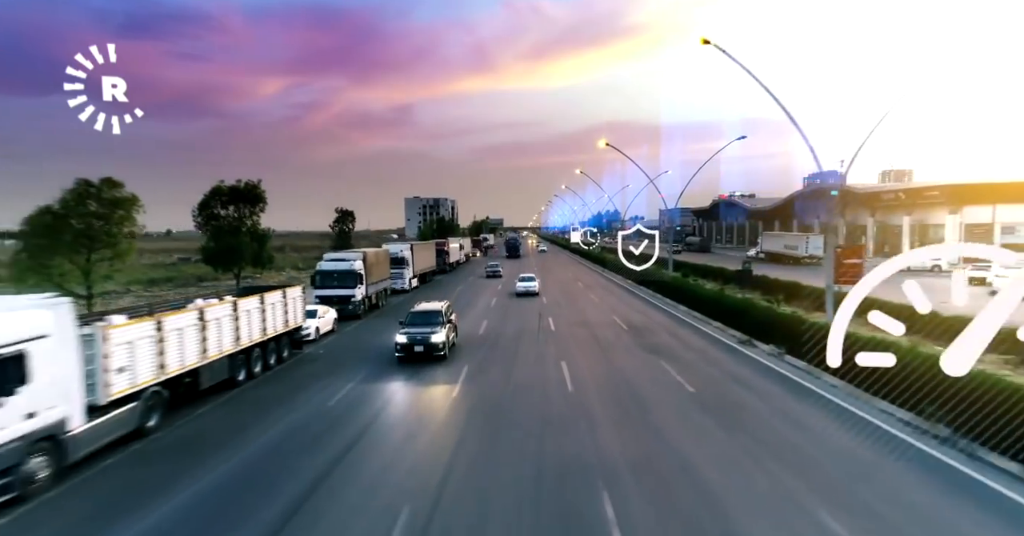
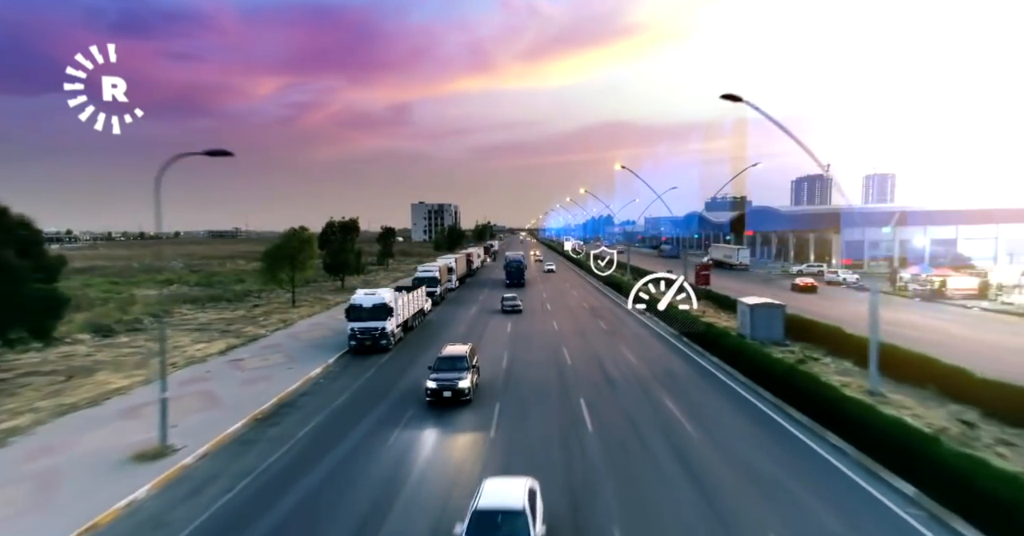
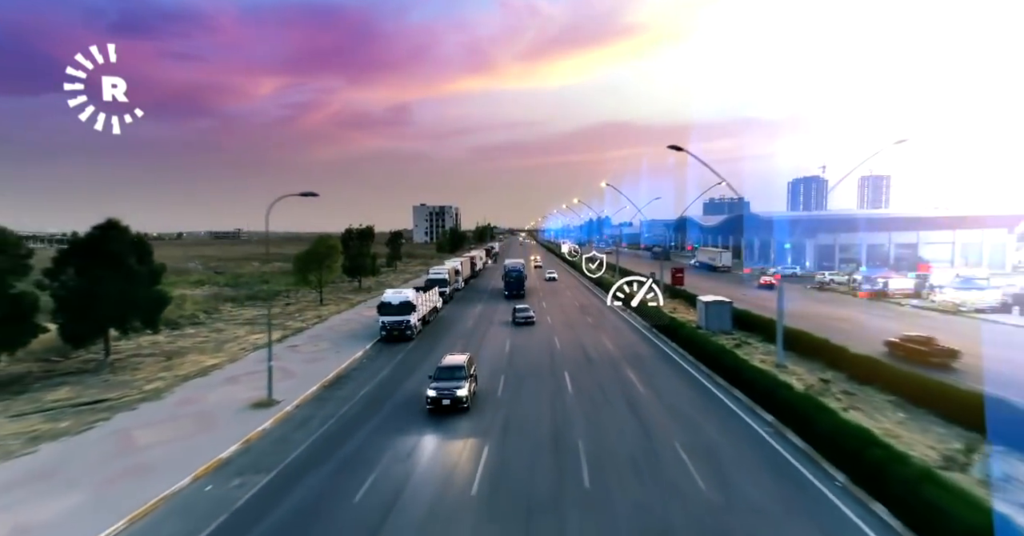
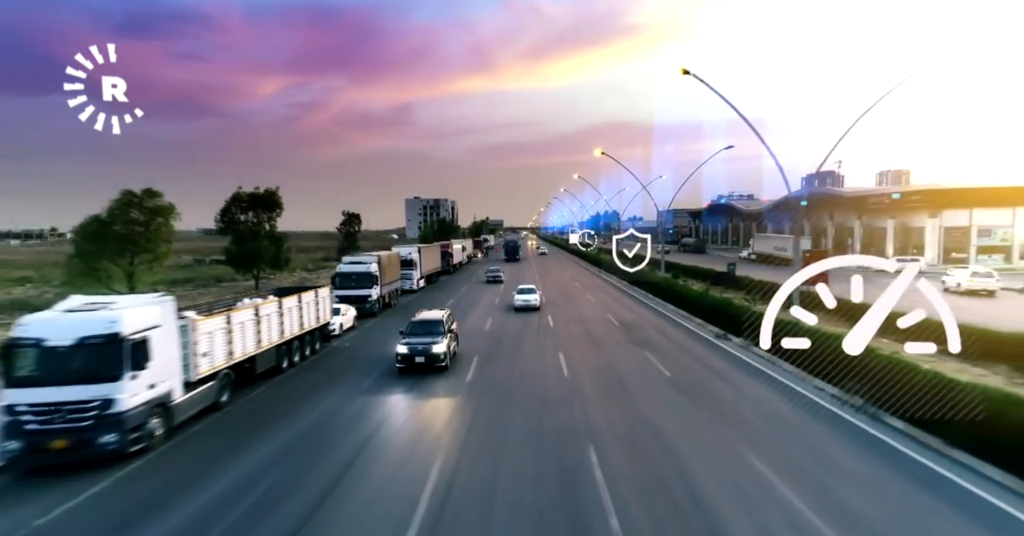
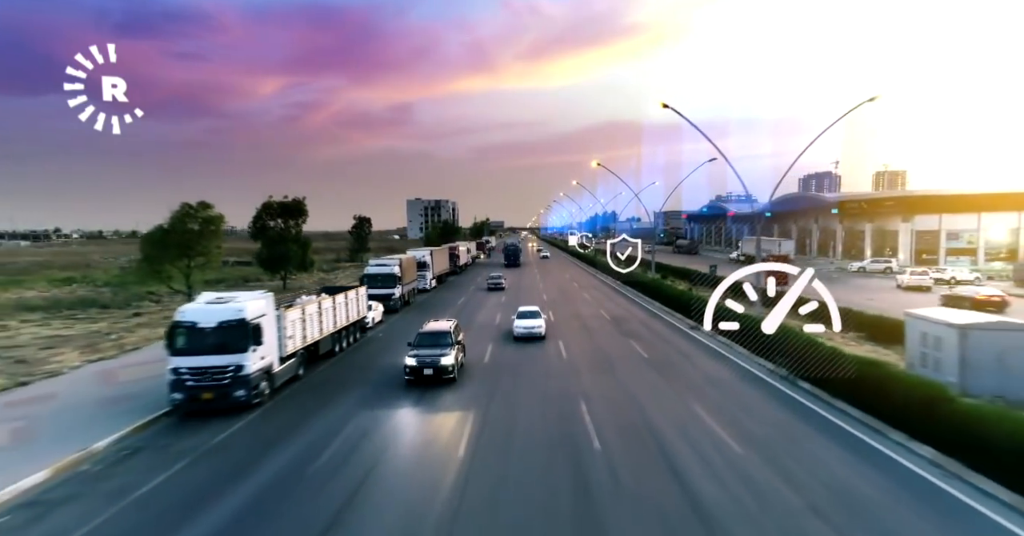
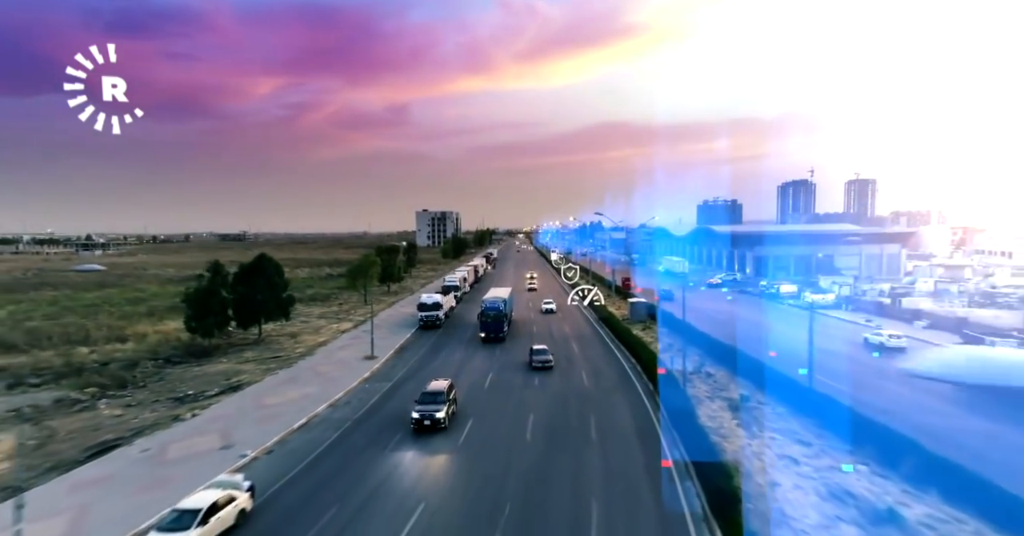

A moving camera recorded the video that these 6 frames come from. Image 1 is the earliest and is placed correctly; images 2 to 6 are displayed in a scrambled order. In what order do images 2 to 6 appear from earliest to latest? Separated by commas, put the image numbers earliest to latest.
4, 5, 2, 3, 6
